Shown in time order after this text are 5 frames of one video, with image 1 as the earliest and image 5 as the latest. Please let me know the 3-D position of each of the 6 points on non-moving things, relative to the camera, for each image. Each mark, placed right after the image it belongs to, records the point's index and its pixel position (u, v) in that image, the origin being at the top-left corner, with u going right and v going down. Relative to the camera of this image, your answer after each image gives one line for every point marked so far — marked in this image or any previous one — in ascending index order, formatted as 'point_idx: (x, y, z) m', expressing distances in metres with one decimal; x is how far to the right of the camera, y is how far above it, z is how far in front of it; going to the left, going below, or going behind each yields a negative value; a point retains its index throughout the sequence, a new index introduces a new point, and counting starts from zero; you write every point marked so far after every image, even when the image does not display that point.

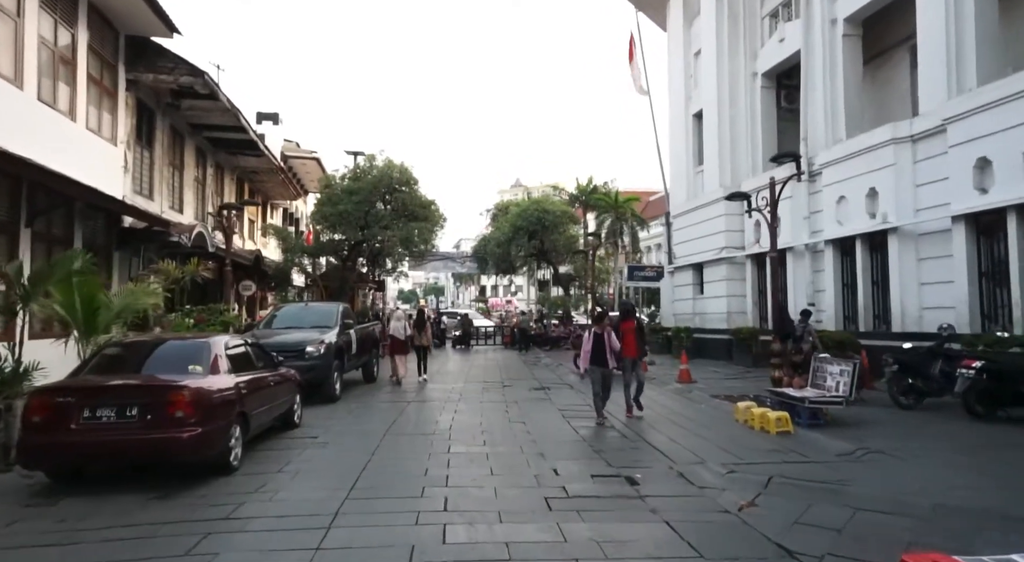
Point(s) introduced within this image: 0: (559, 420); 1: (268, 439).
0: (+0.7, -2.1, +9.6) m
1: (-2.9, -1.9, +7.8) m
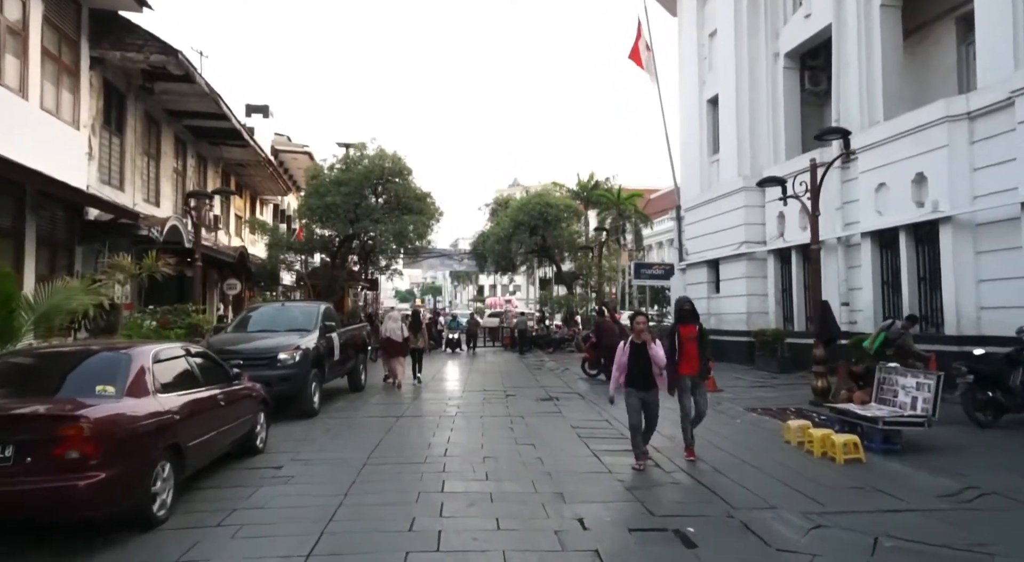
0: (+0.8, -2.0, +8.1) m
1: (-2.8, -1.9, +6.2) m
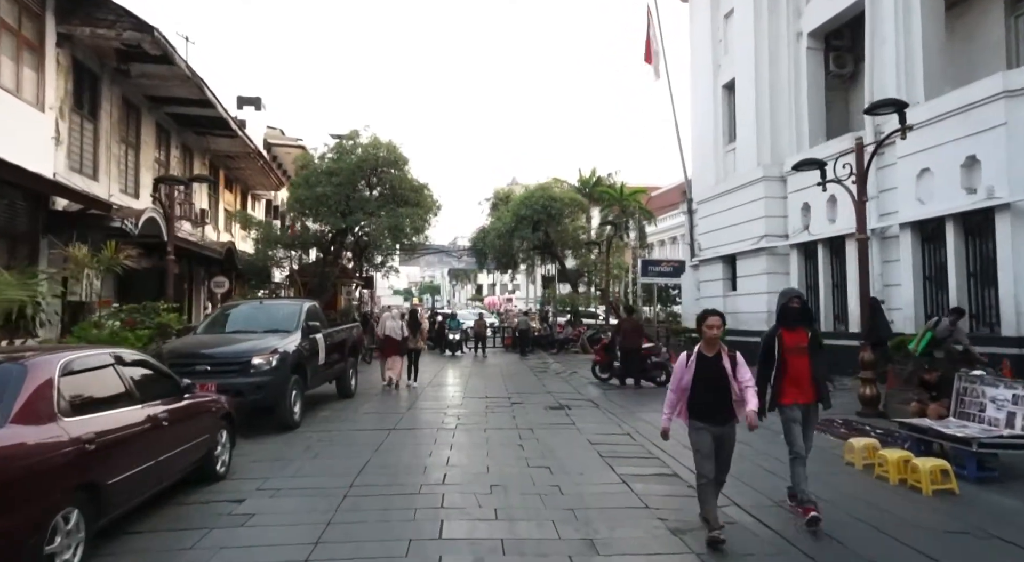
0: (+0.9, -1.9, +6.9) m
1: (-2.7, -1.8, +5.0) m
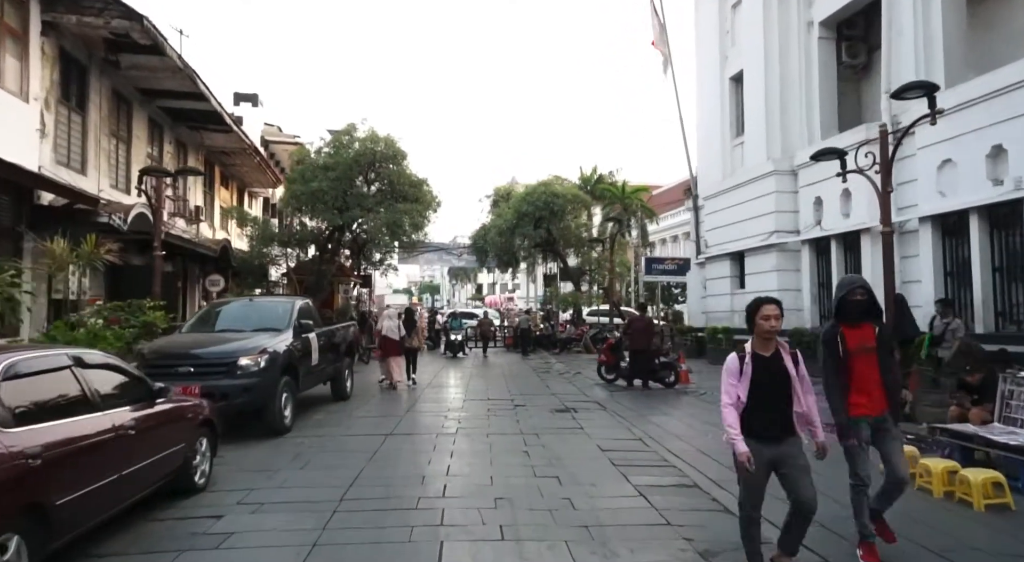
0: (+1.0, -1.9, +6.4) m
1: (-2.7, -1.7, +4.5) m
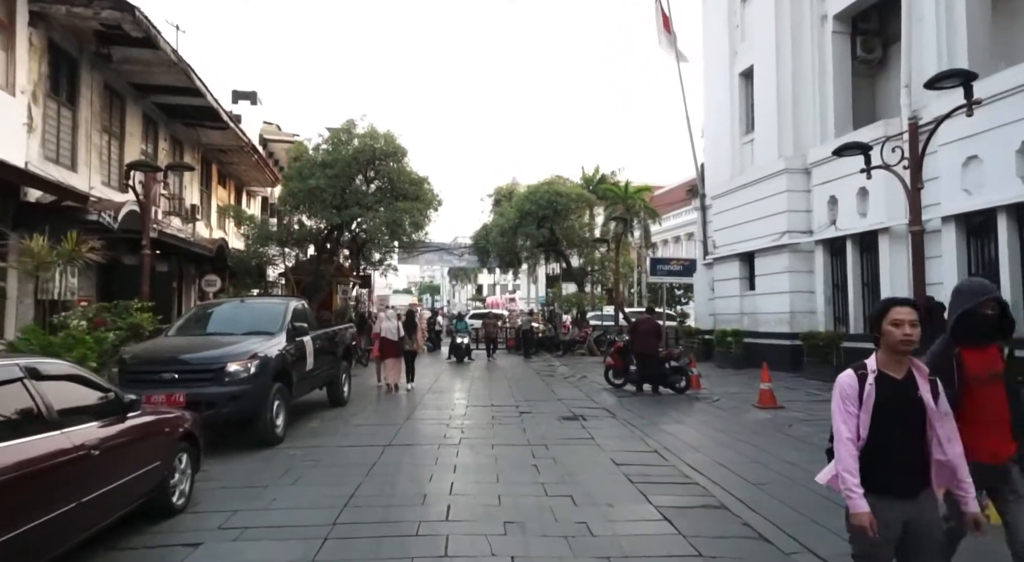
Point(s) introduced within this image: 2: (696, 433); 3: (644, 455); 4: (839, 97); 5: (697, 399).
0: (+1.0, -1.9, +5.8) m
1: (-2.6, -1.7, +4.0) m
2: (+2.5, -2.1, +8.8) m
3: (+1.5, -1.9, +7.2) m
4: (+7.7, +4.4, +15.3) m
5: (+3.3, -2.1, +11.6) m
